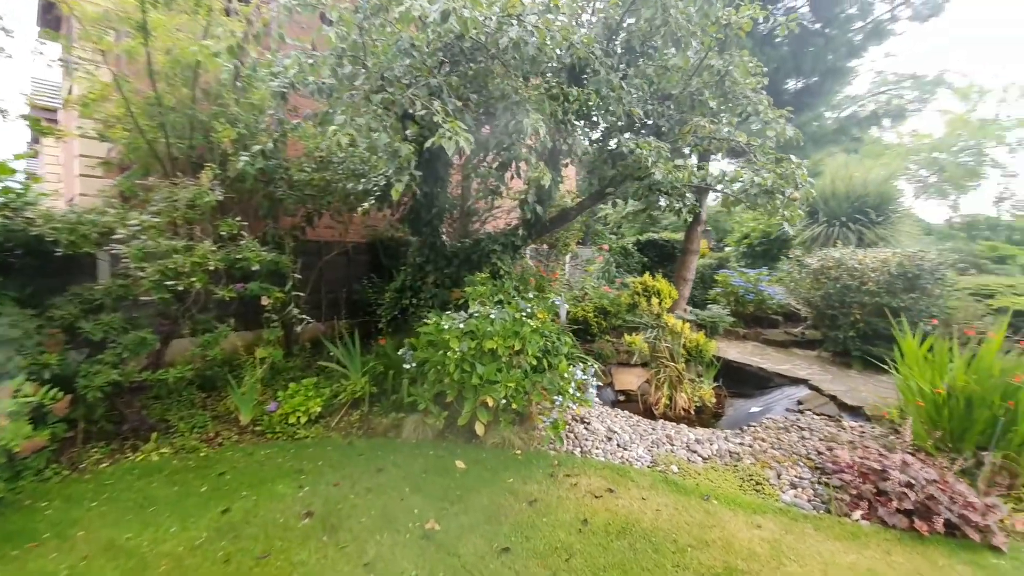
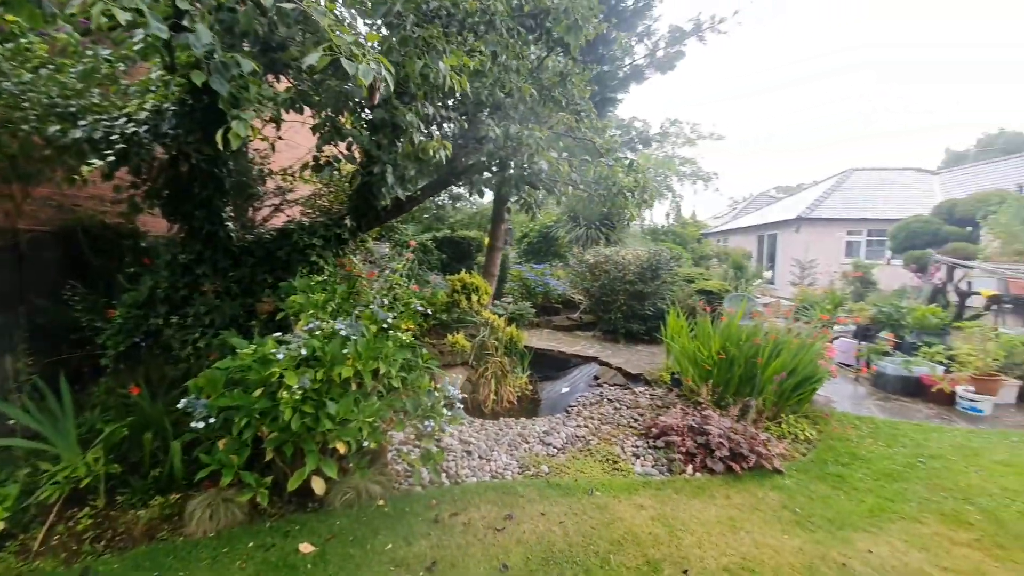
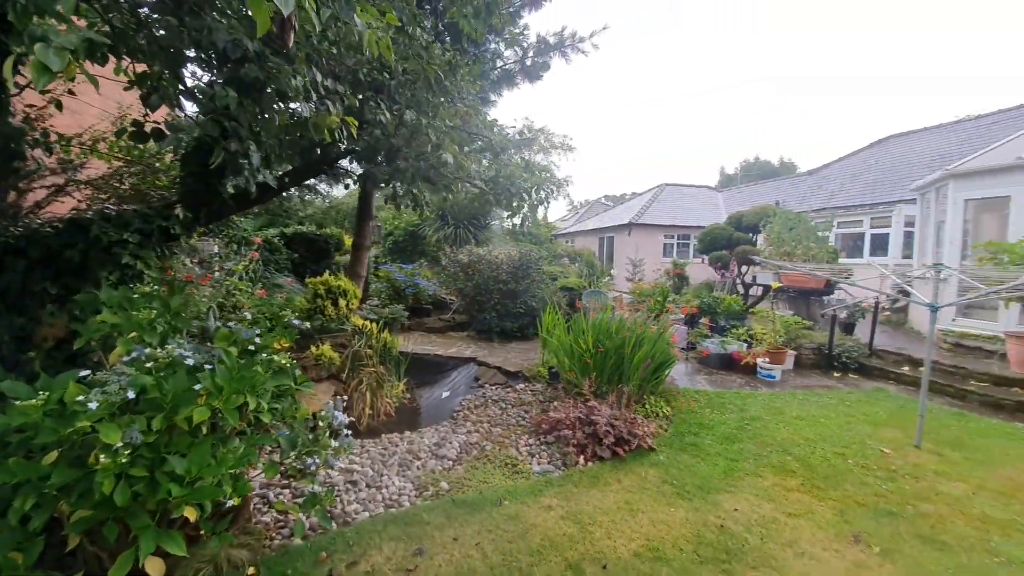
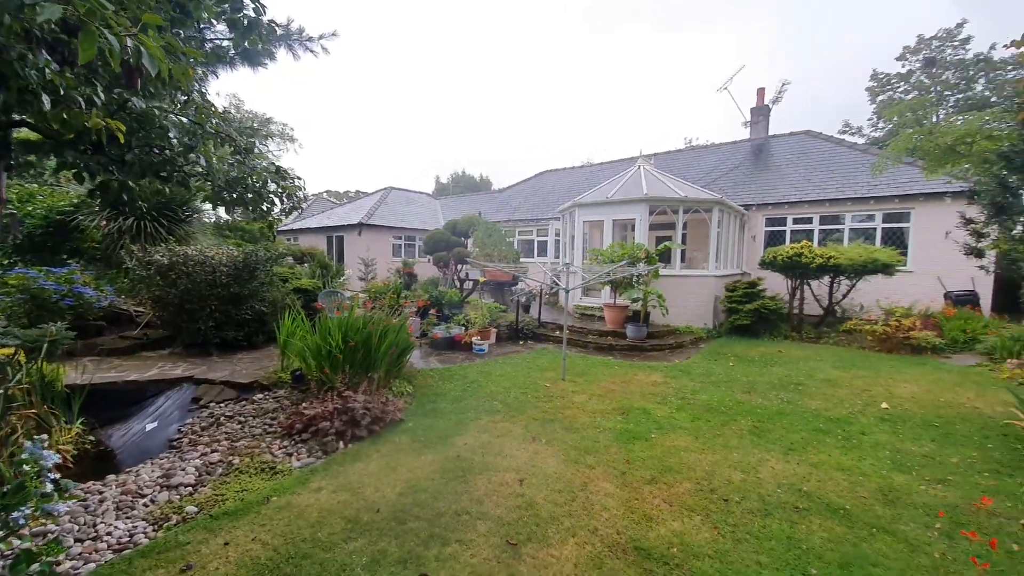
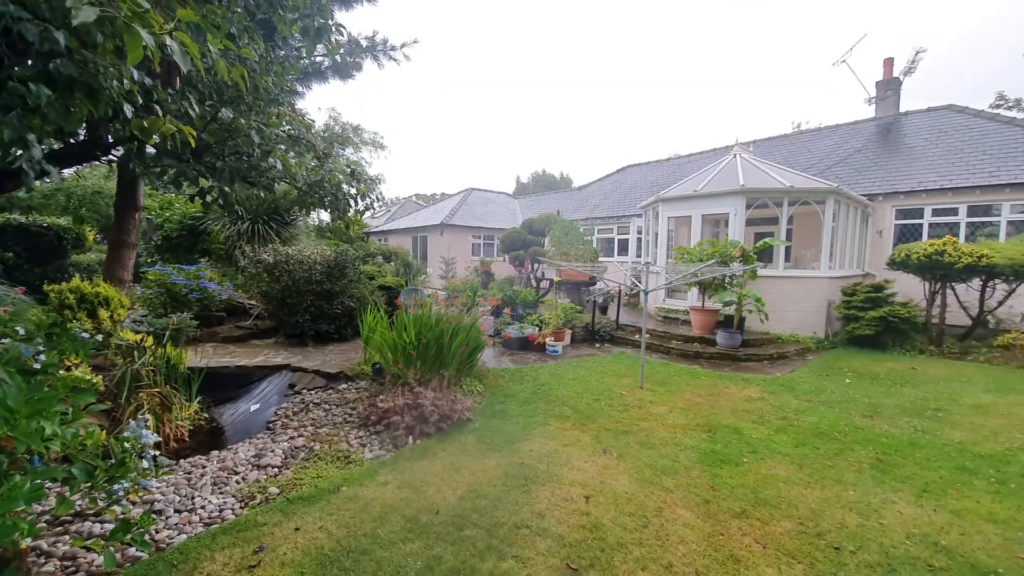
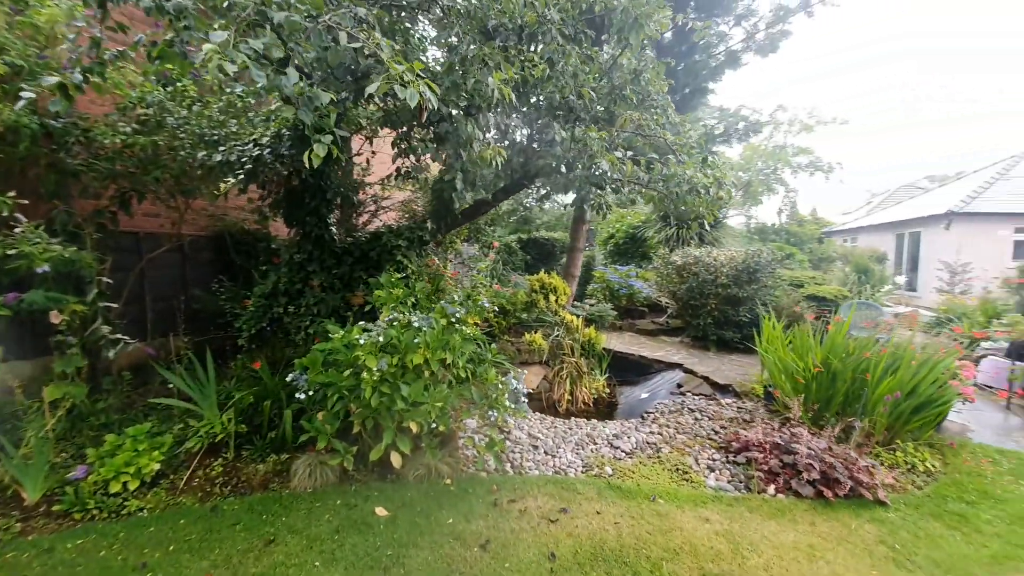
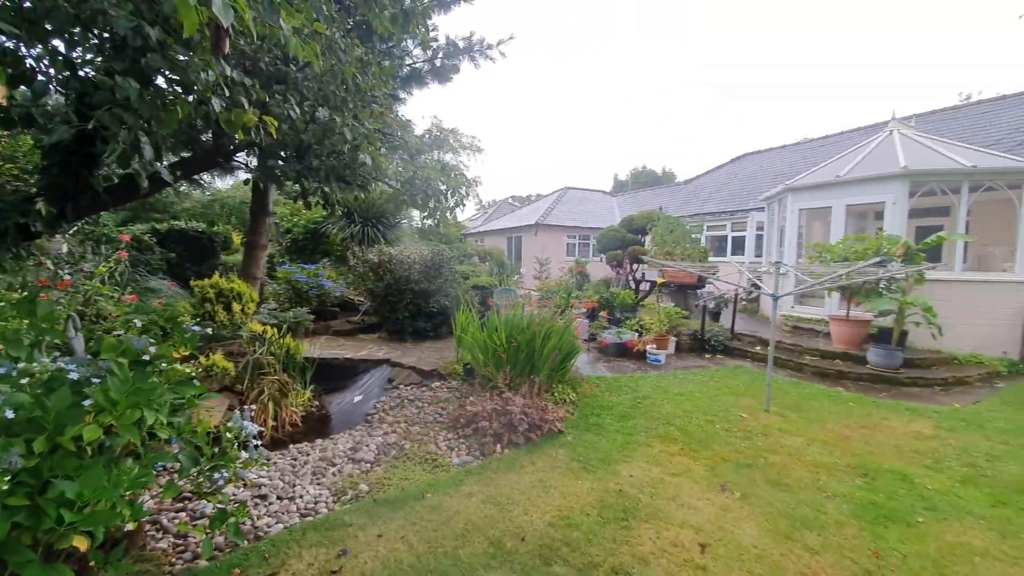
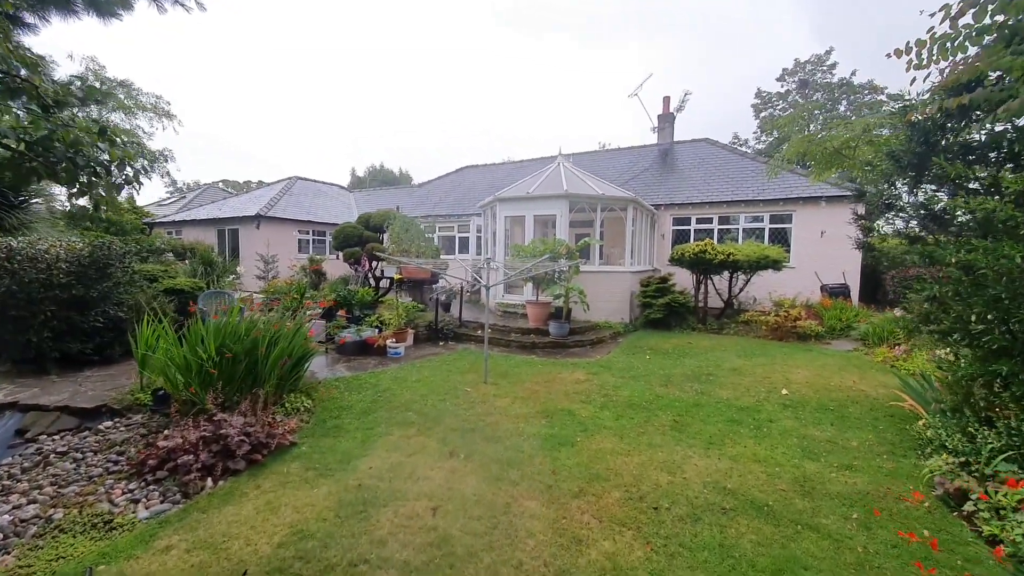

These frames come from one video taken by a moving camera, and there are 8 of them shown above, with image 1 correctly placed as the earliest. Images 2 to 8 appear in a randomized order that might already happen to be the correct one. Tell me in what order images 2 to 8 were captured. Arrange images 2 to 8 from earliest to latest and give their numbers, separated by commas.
6, 2, 3, 7, 5, 4, 8
